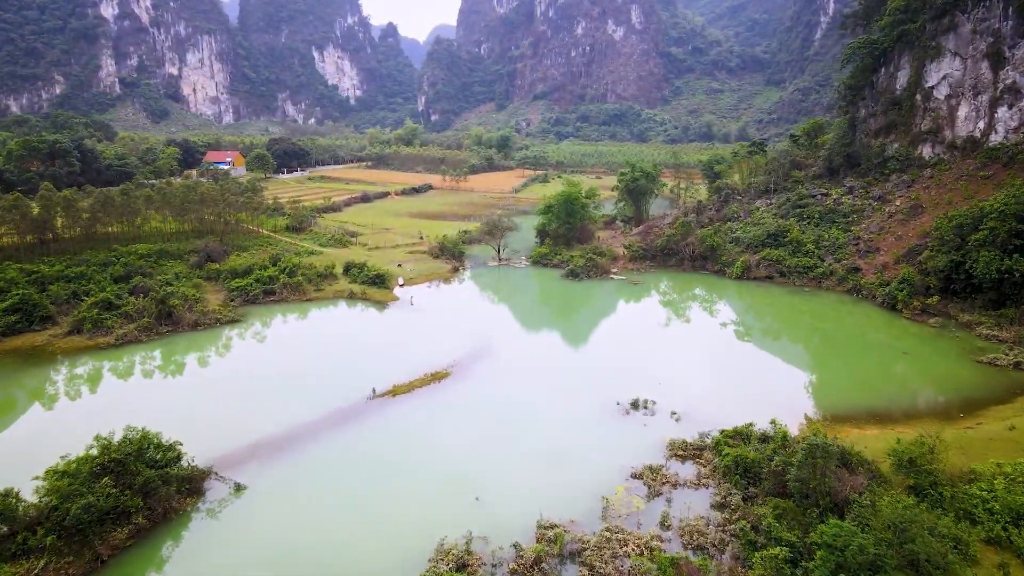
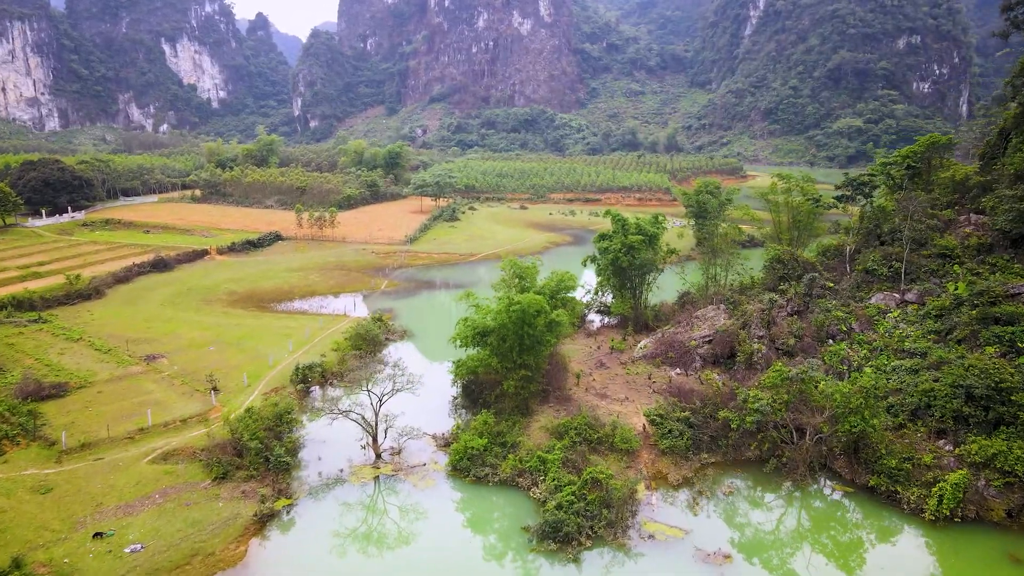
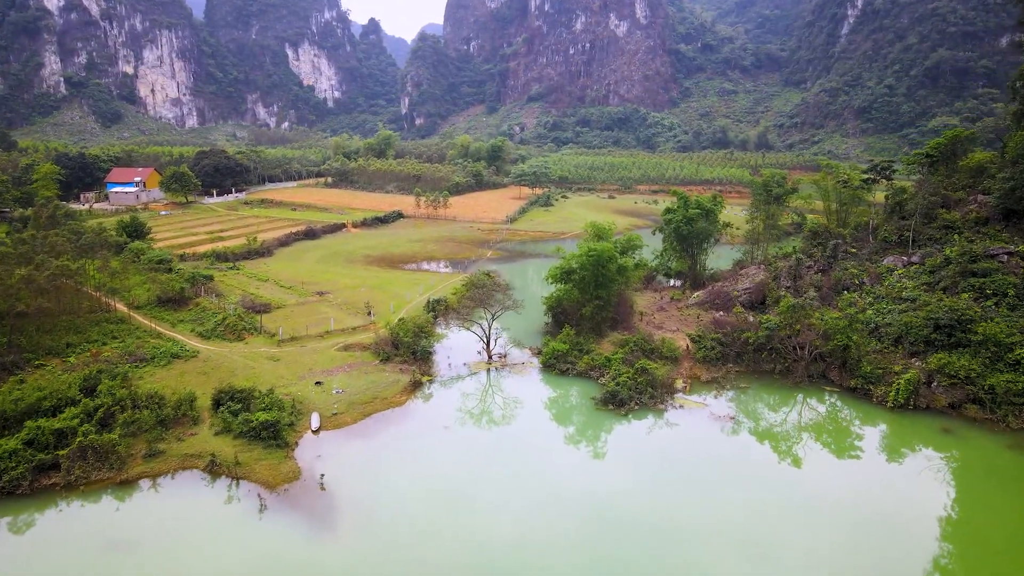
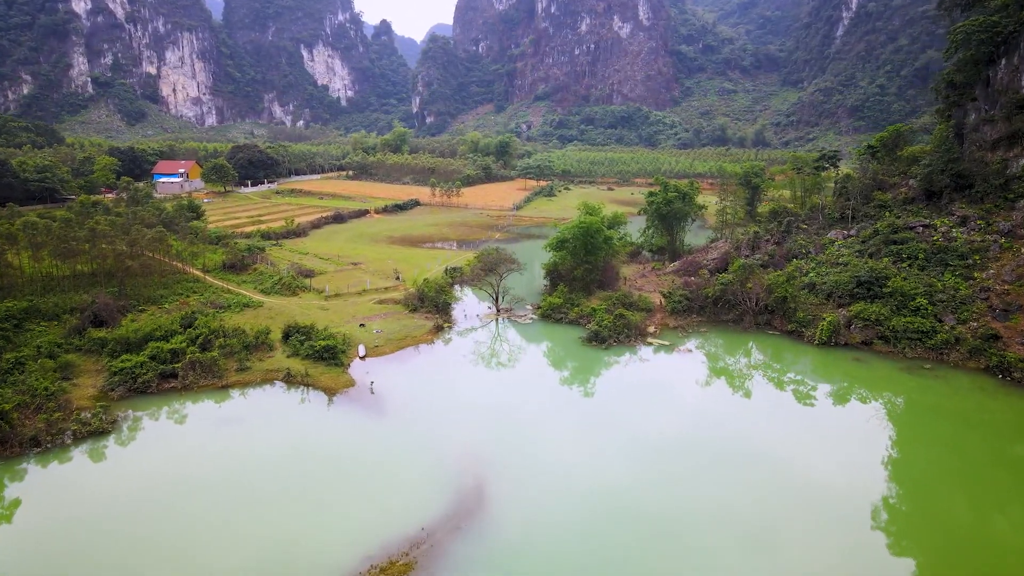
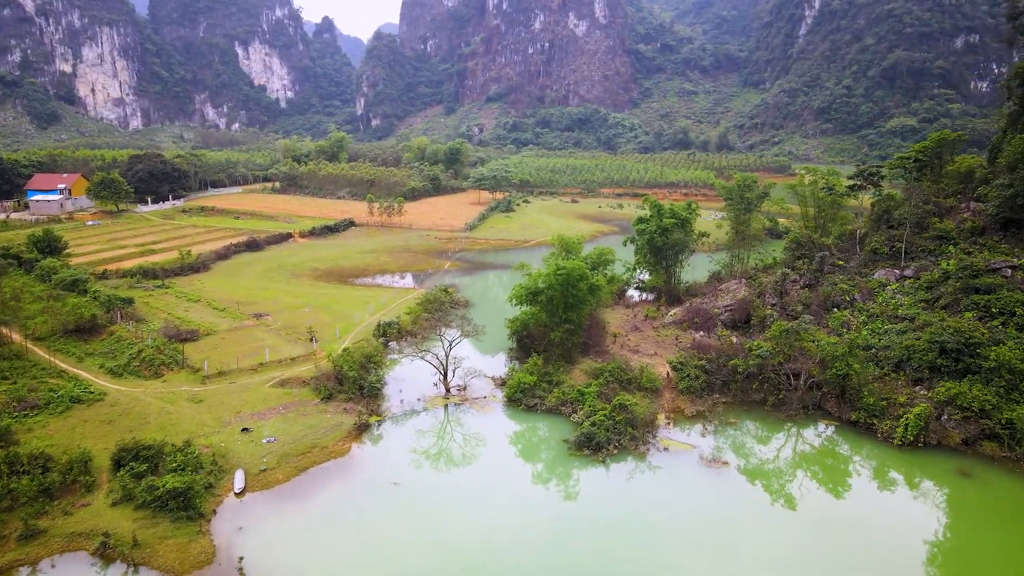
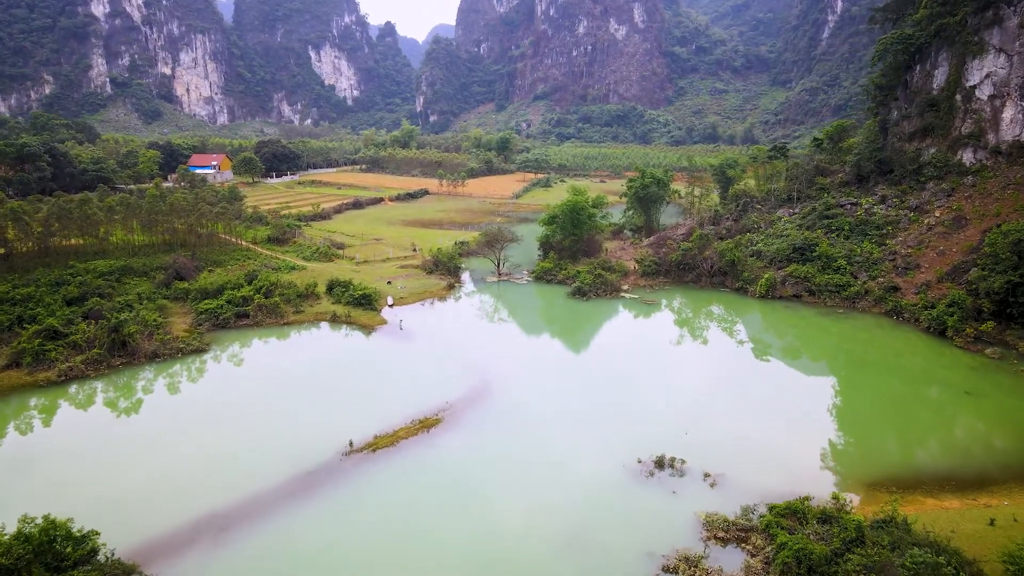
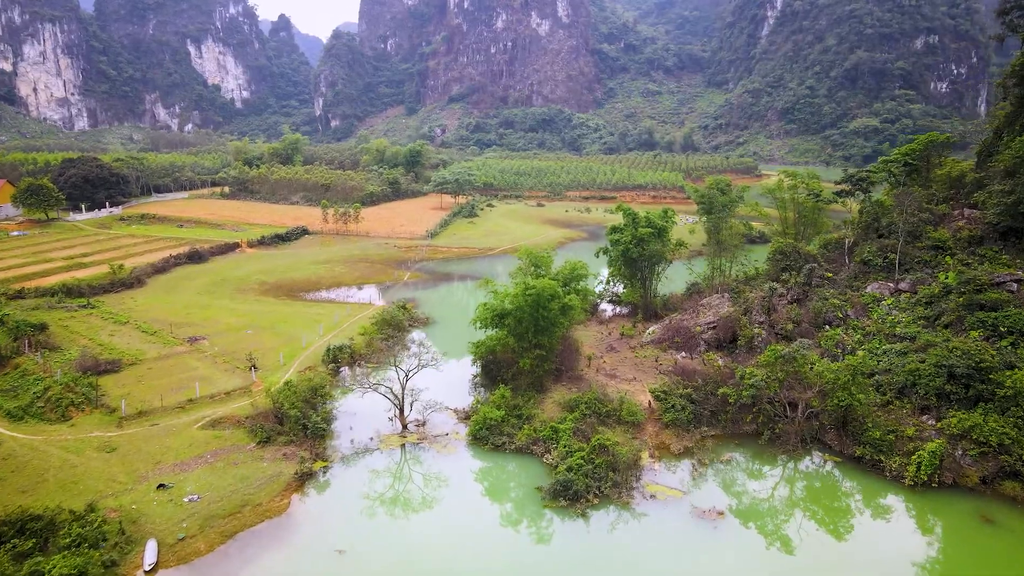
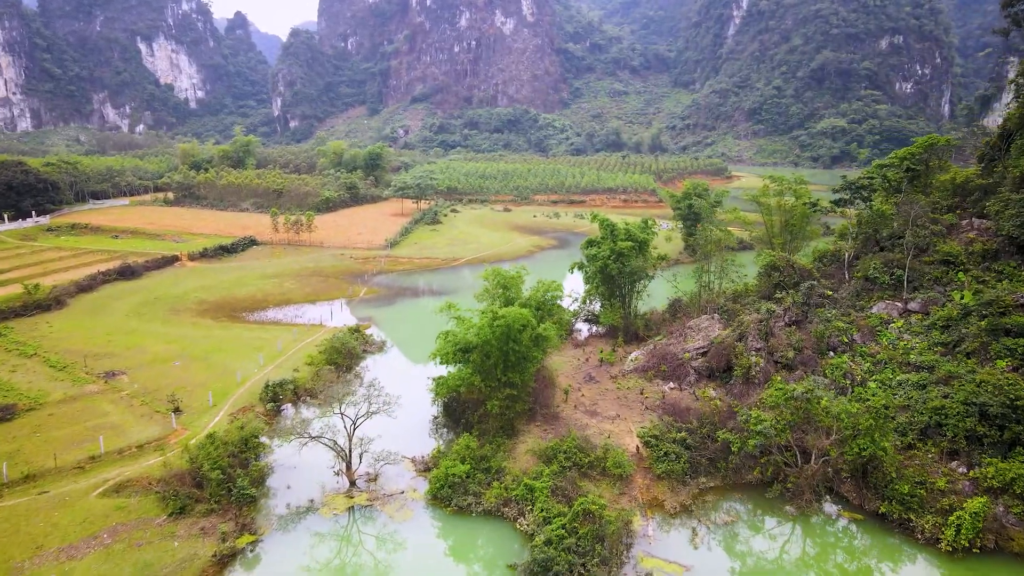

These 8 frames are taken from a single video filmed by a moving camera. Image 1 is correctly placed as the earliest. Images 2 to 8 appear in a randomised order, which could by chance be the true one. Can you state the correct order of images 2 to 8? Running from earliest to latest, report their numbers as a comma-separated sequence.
6, 4, 3, 5, 7, 2, 8
